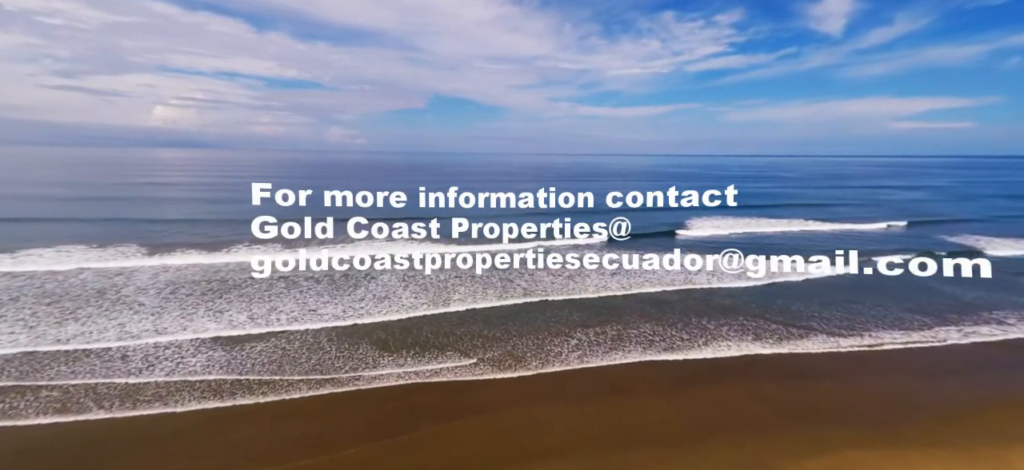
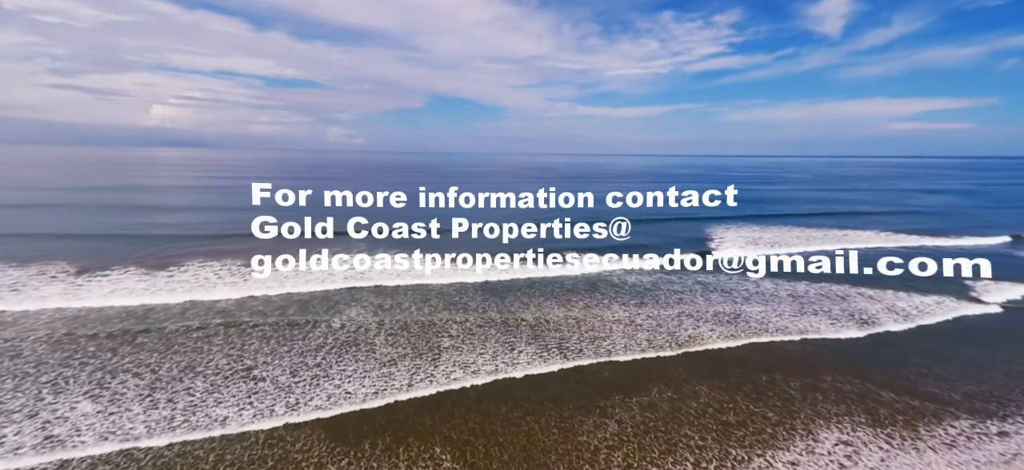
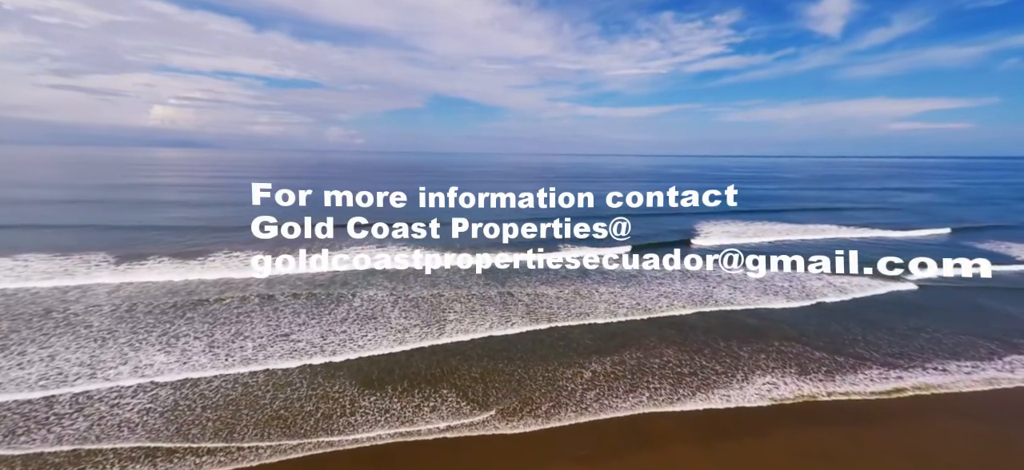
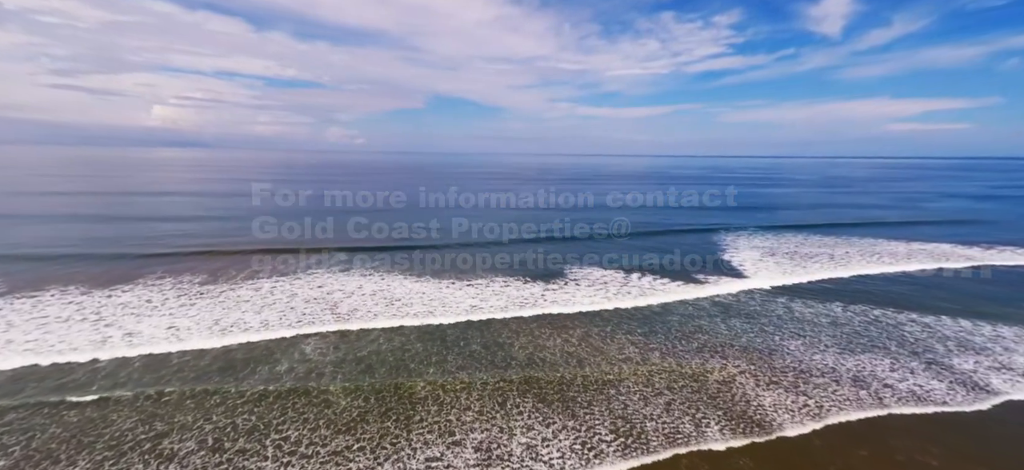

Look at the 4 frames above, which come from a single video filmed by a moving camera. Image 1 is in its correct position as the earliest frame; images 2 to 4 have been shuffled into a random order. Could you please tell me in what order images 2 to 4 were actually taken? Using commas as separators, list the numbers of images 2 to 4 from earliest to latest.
3, 2, 4
